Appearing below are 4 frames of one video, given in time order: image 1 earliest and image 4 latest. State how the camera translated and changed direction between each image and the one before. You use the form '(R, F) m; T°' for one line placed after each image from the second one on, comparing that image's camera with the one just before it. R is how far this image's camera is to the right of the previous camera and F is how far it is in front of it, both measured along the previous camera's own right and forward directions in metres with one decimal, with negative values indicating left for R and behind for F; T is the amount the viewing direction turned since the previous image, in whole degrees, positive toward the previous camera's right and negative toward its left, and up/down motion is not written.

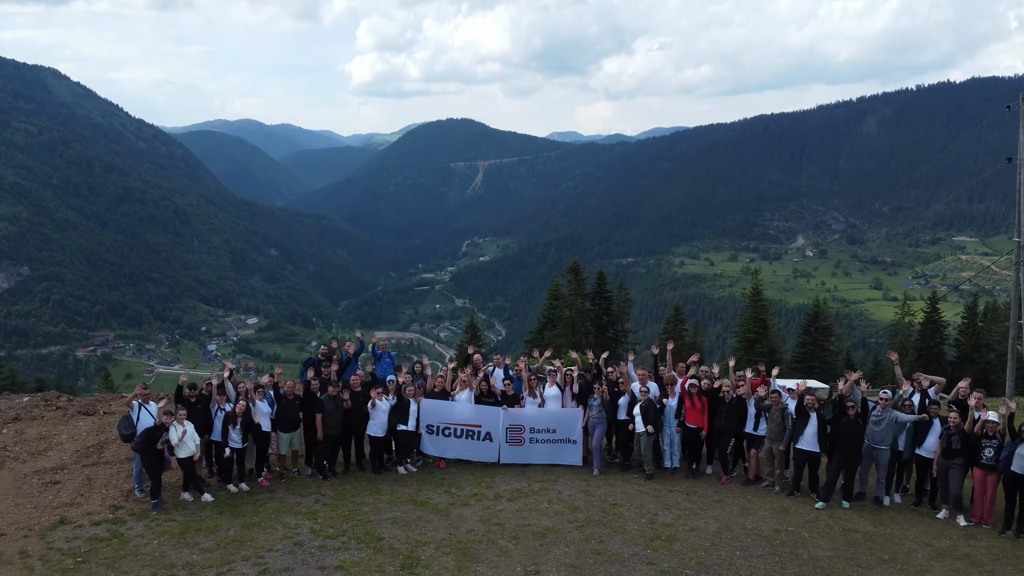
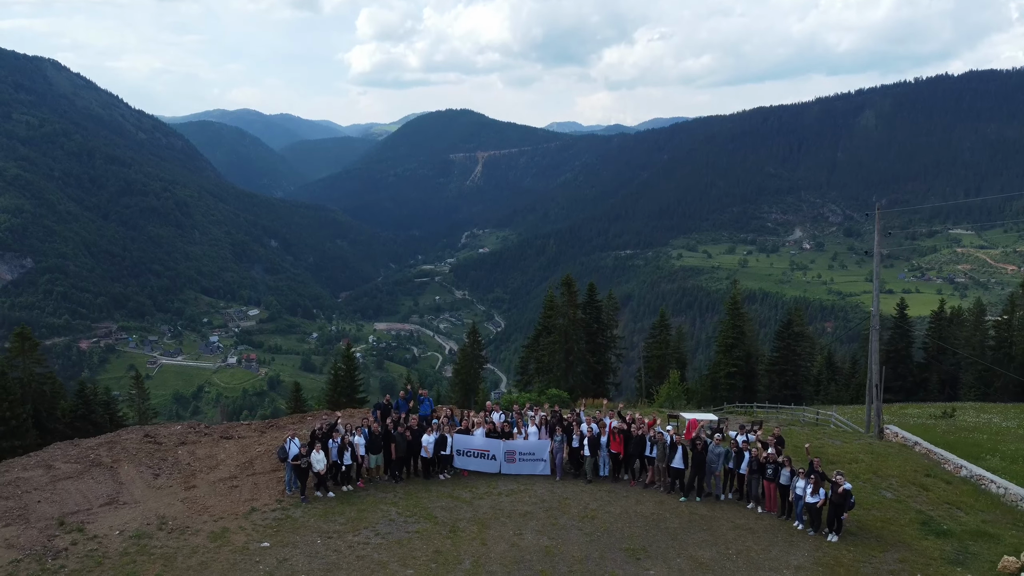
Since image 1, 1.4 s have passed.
(0.0, -4.5) m; 0°
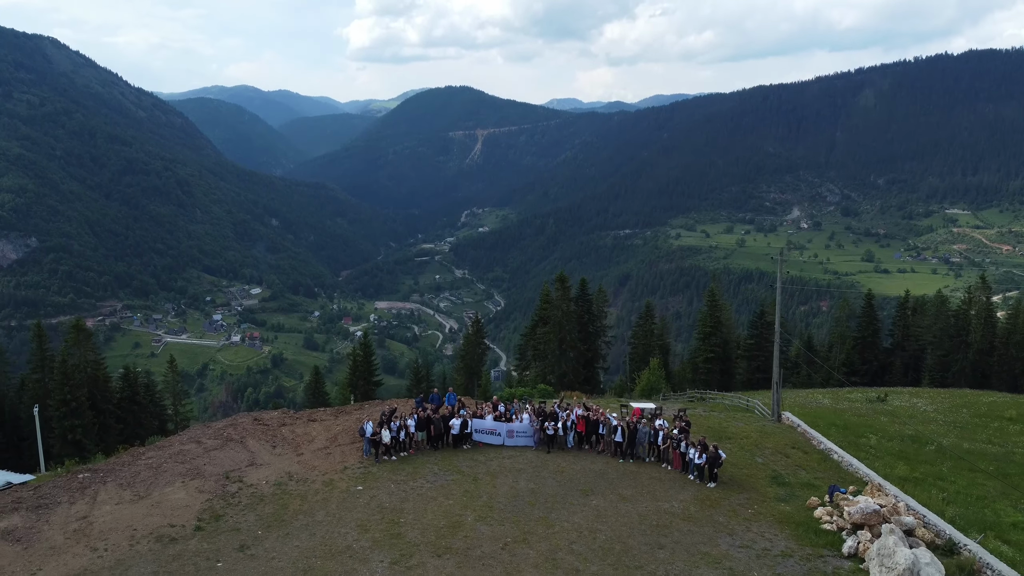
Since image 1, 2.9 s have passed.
(0.0, -5.7) m; 0°
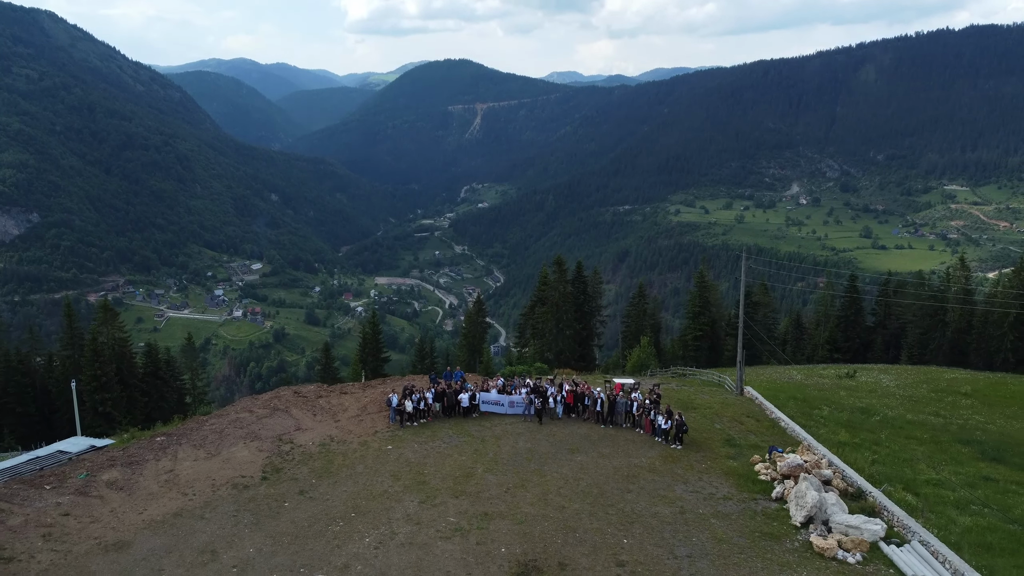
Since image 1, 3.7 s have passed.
(0.0, -3.4) m; 0°
